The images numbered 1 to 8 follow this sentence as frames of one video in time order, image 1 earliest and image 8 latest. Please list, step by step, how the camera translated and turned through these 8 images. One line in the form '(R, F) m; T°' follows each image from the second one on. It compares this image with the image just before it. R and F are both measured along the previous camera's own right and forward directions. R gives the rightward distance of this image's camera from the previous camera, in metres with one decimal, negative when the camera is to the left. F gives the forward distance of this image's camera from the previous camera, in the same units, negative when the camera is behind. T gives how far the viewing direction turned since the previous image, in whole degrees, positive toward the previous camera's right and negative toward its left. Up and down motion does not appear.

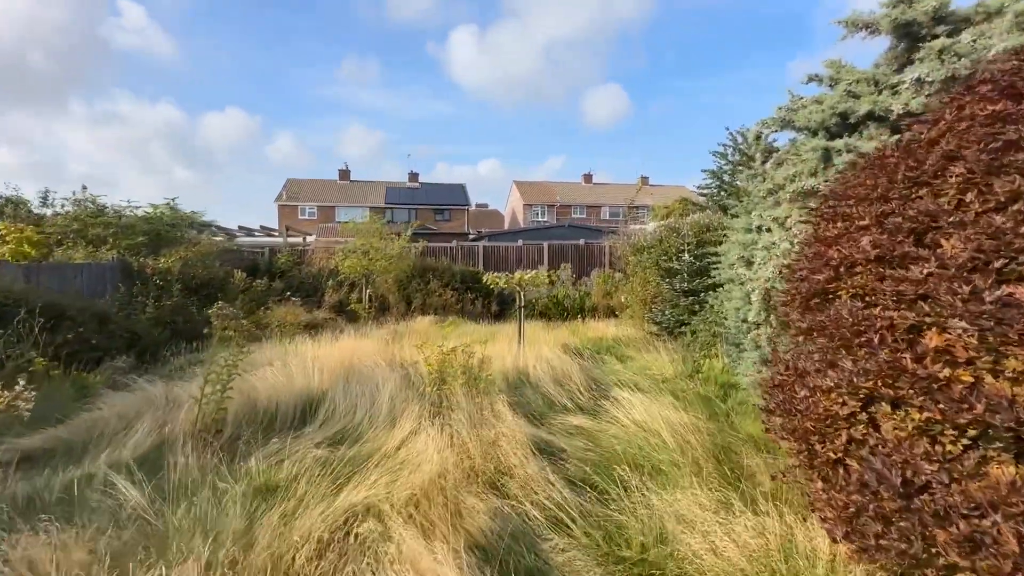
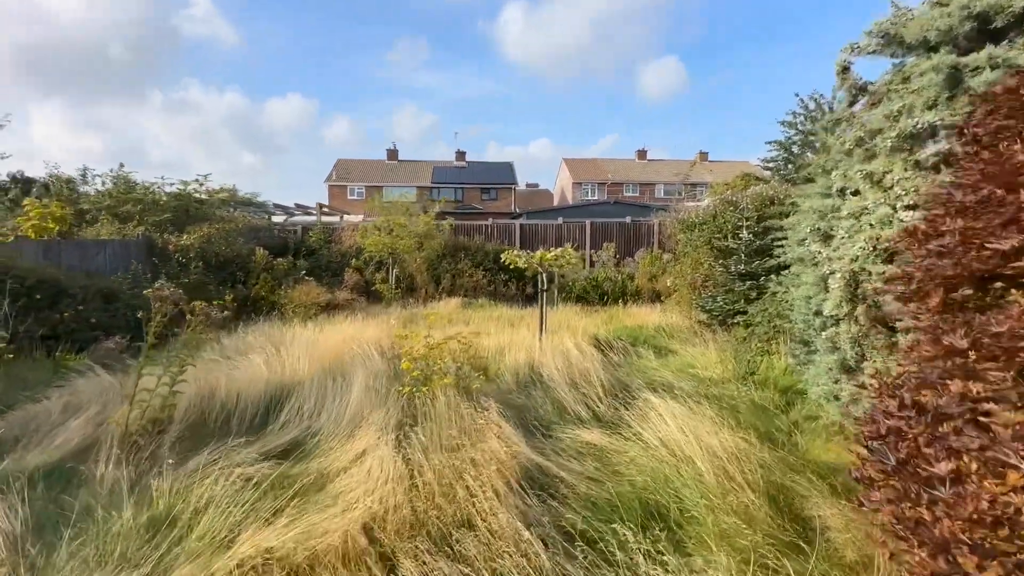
(+0.4, +0.9) m; -6°
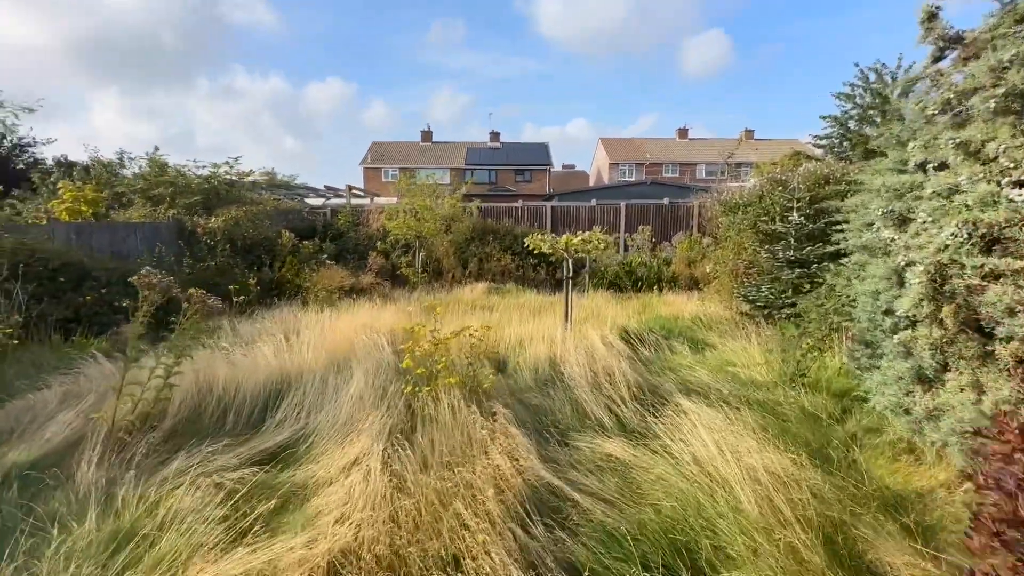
(+0.1, +0.4) m; -4°
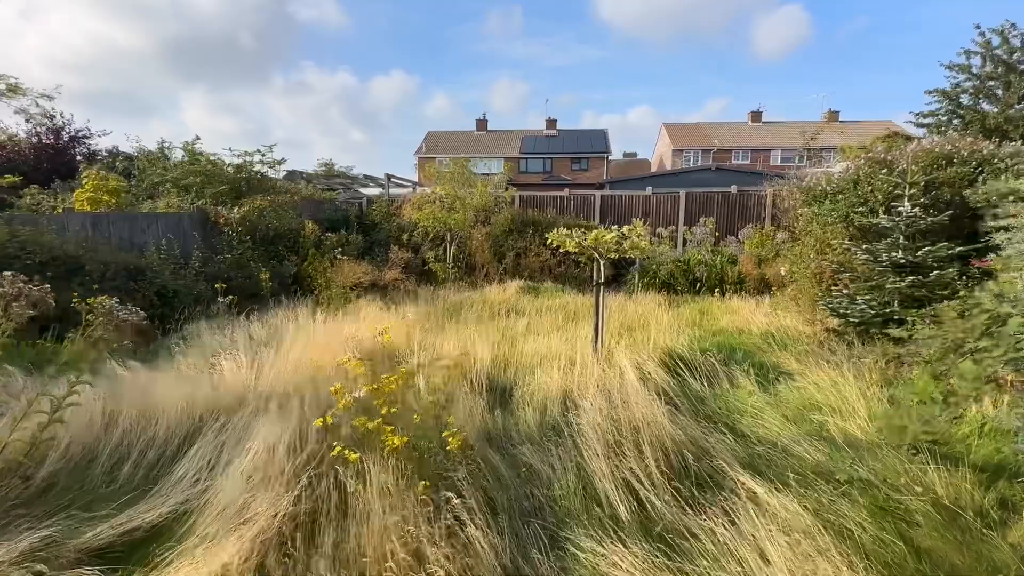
(+0.4, +1.0) m; -7°
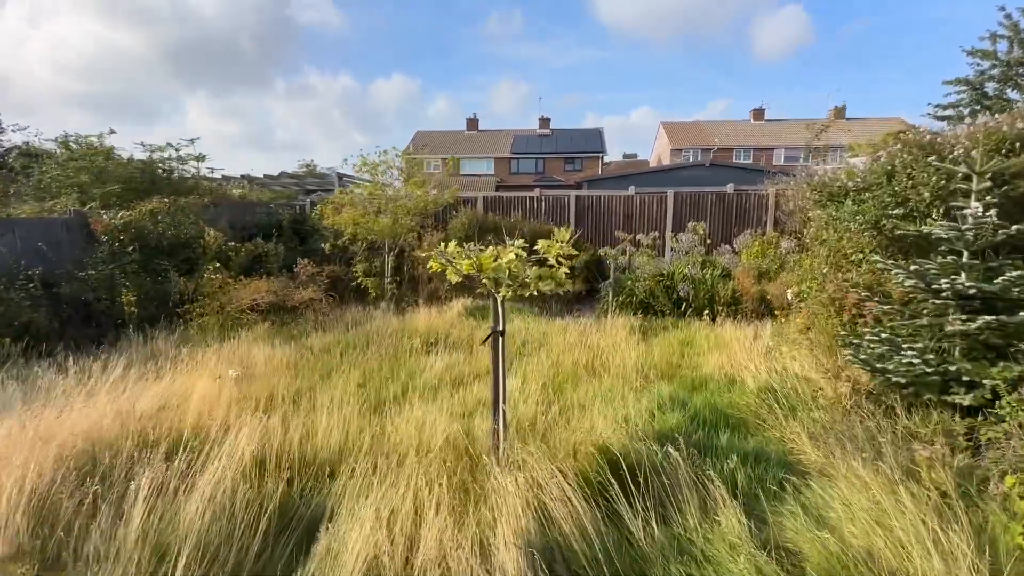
(+0.9, +1.6) m; 0°
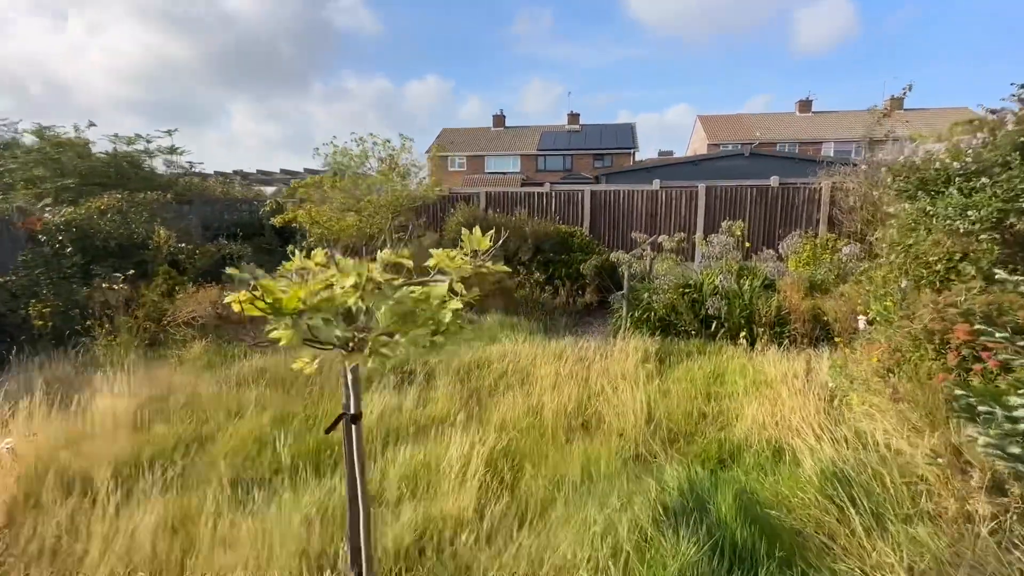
(+0.5, +1.2) m; -4°
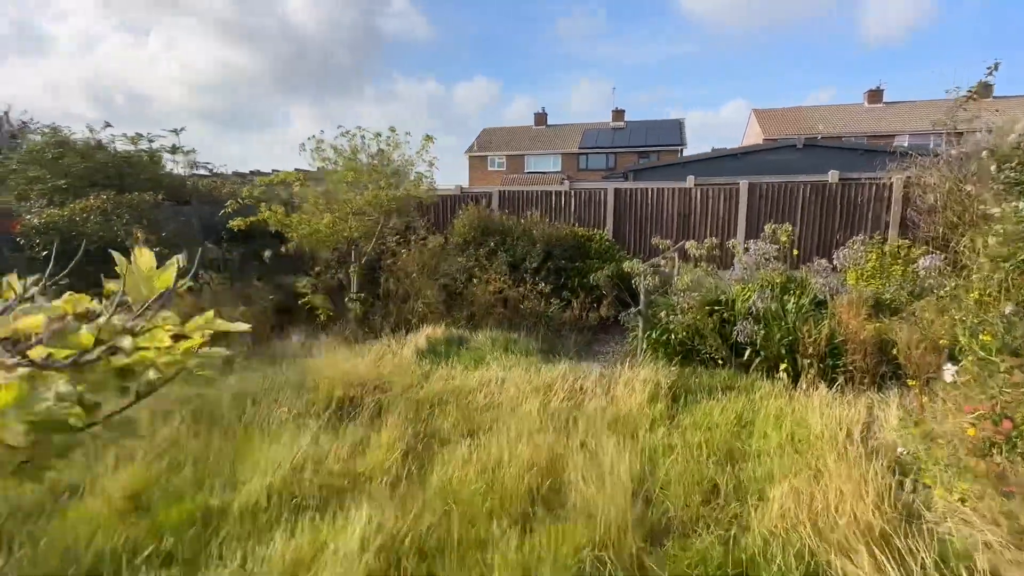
(+0.6, +0.9) m; -6°
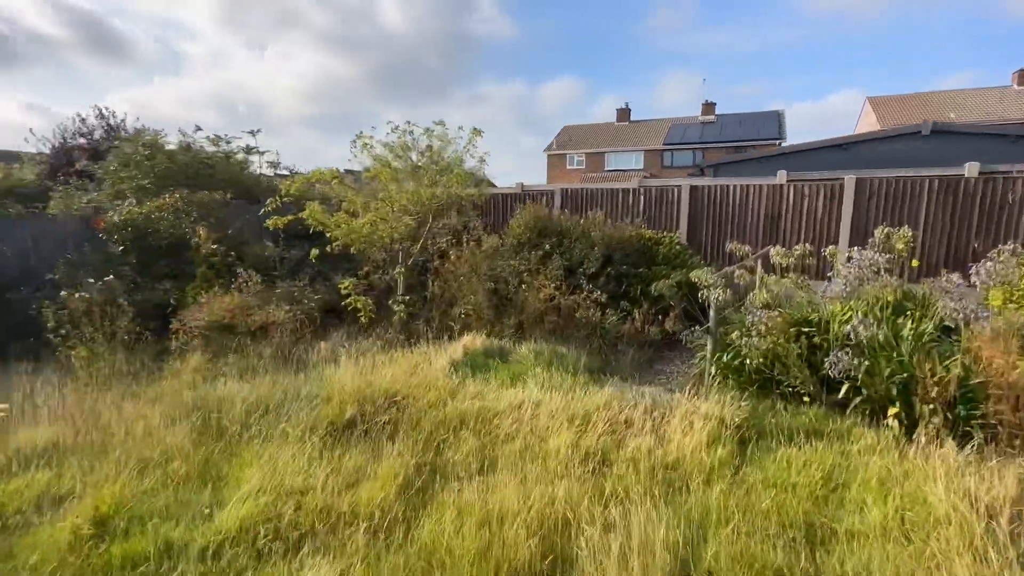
(+0.3, +0.5) m; -9°
